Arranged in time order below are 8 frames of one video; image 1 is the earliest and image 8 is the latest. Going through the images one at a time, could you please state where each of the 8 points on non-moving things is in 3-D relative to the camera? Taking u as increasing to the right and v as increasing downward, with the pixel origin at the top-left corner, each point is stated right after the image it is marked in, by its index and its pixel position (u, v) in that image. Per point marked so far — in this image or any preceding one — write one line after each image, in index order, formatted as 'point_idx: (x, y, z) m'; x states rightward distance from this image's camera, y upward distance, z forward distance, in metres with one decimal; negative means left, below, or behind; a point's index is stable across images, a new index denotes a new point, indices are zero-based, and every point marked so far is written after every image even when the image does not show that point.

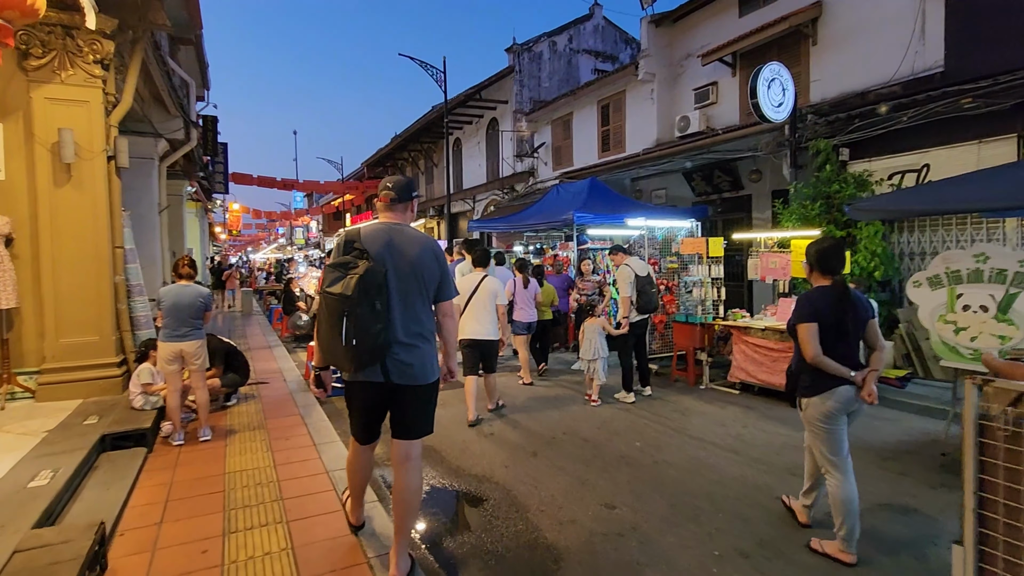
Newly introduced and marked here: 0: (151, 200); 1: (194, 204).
0: (-6.9, +1.7, +10.6) m
1: (-11.2, +2.9, +19.4) m
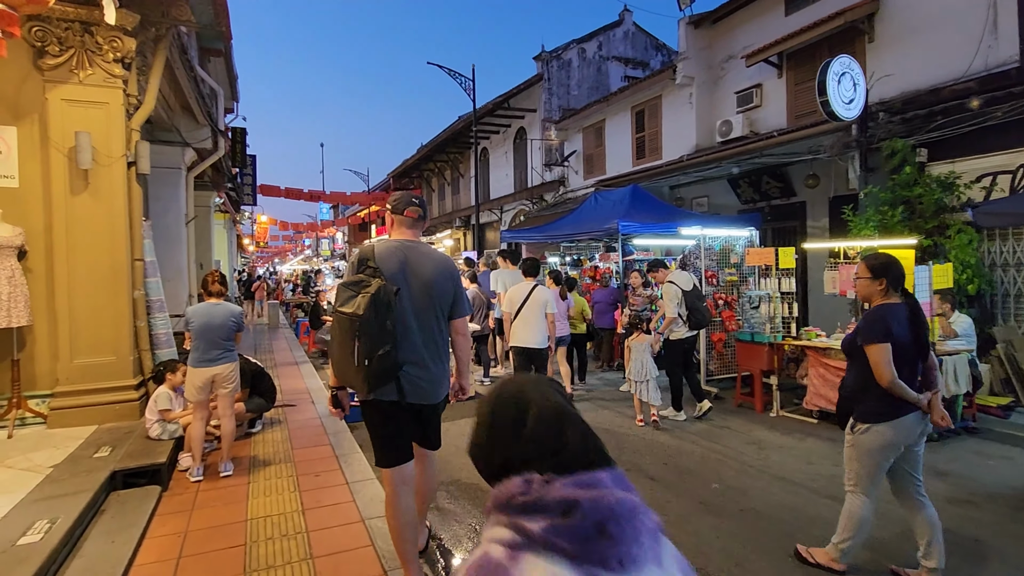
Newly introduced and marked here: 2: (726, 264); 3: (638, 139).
0: (-6.3, +1.4, +10.3) m
1: (-10.2, +2.5, +19.3) m
2: (+2.8, +0.3, +7.2) m
3: (+3.9, +4.6, +16.9) m
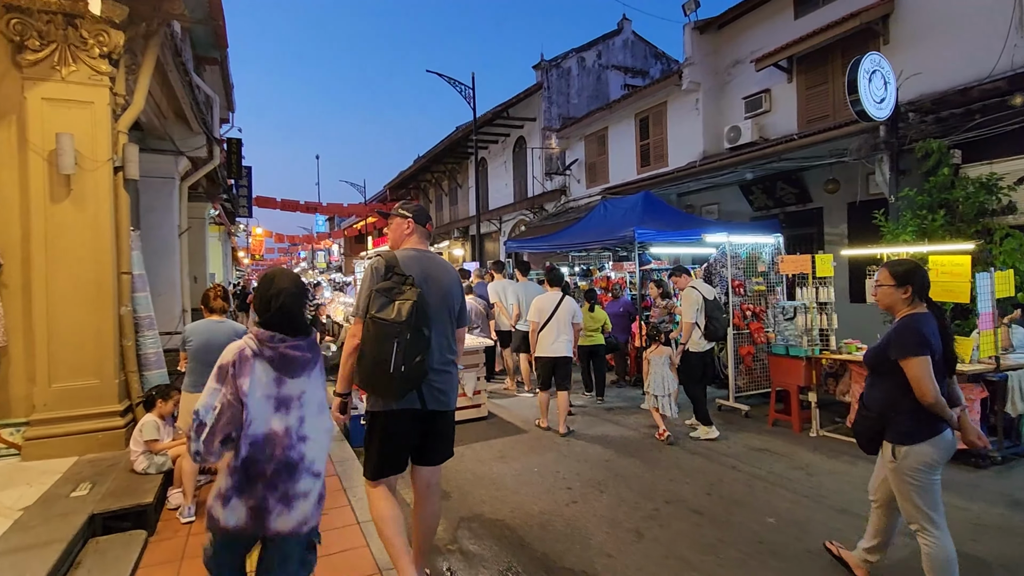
0: (-6.1, +1.2, +9.9) m
1: (-10.1, +2.0, +18.8) m
2: (+3.0, +0.2, +6.8) m
3: (+4.0, +4.3, +16.6) m
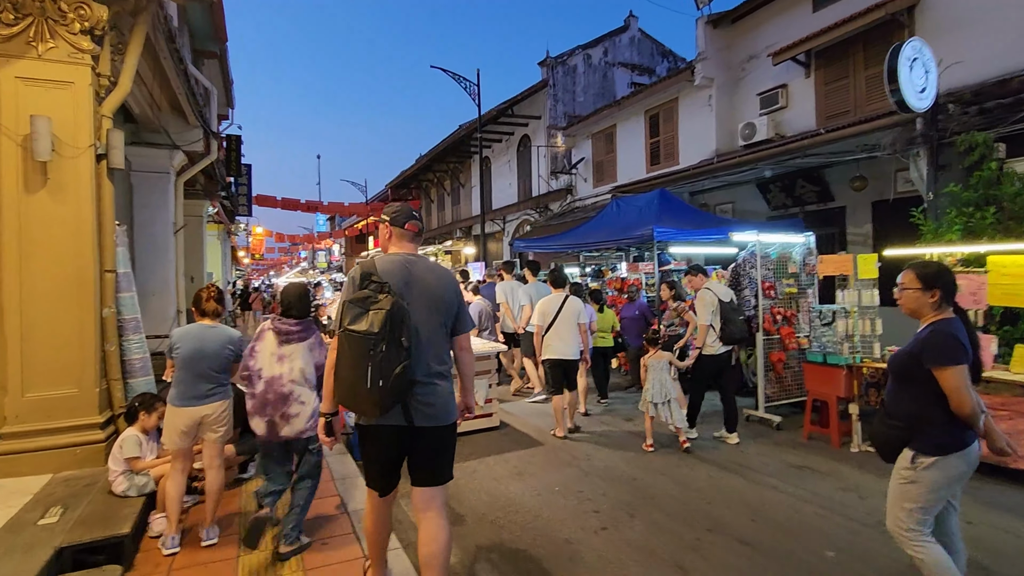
0: (-5.9, +1.2, +9.4) m
1: (-9.9, +2.0, +18.4) m
2: (+3.1, +0.2, +6.4) m
3: (+4.1, +4.2, +16.2) m
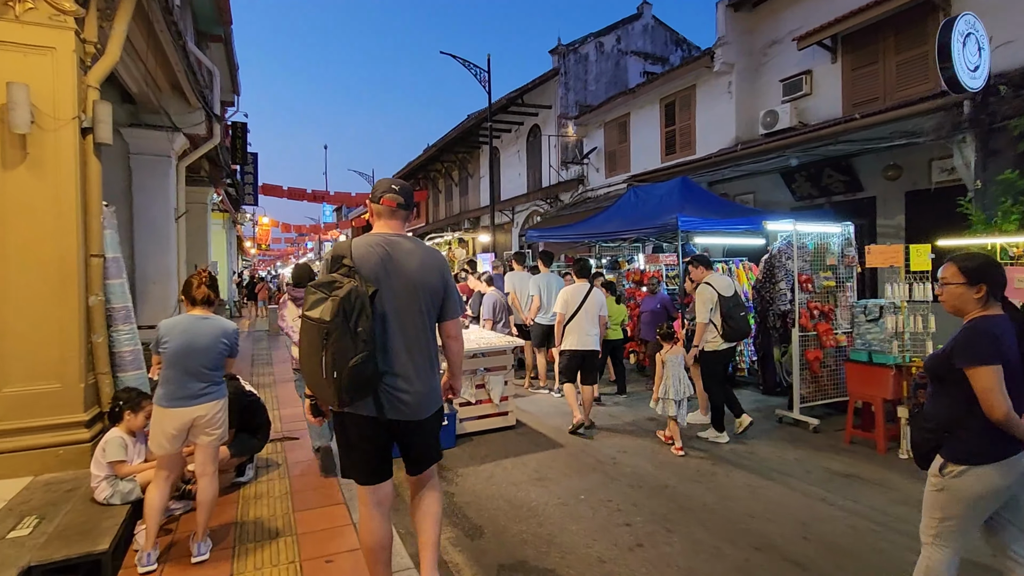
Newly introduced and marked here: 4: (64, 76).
0: (-5.7, +1.4, +9.1) m
1: (-9.6, +2.4, +18.1) m
2: (+3.3, +0.2, +5.9) m
3: (+4.5, +4.4, +15.7) m
4: (-3.1, +1.5, +3.9) m
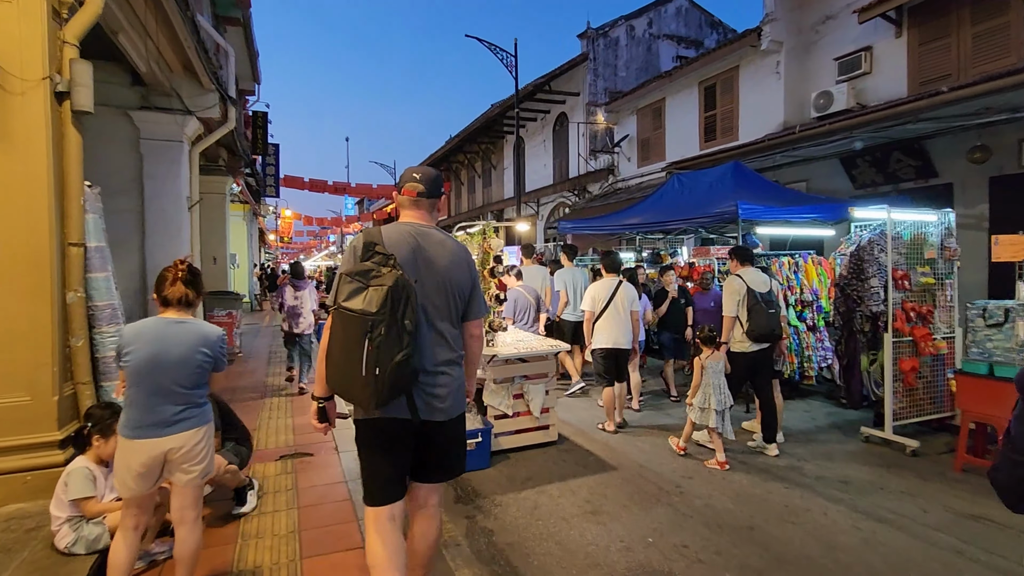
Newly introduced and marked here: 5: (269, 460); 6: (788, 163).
0: (-5.2, +1.5, +8.5) m
1: (-8.7, +2.6, +17.7) m
2: (+3.7, +0.3, +5.1) m
3: (+5.2, +4.5, +14.8) m
4: (-2.8, +1.5, +3.2) m
5: (-2.0, -1.4, +4.5) m
6: (+5.4, +2.4, +10.8) m
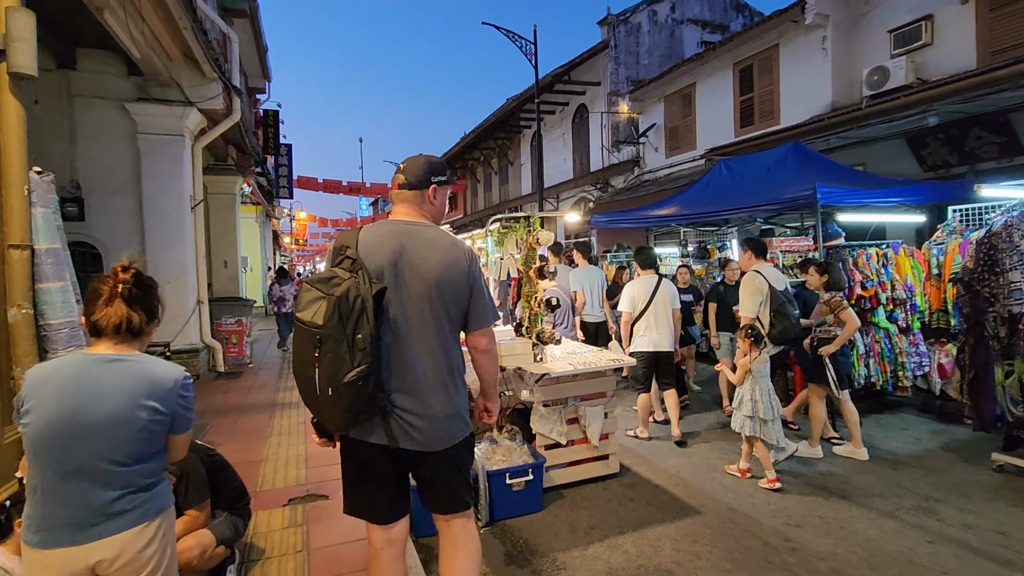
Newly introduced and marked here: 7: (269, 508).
0: (-4.7, +1.4, +7.8) m
1: (-8.0, +2.5, +17.0) m
2: (+4.1, +0.3, +4.1) m
3: (+5.8, +4.6, +13.8) m
4: (-2.5, +1.4, +2.4) m
5: (-1.6, -1.5, +3.7) m
6: (+5.9, +2.5, +9.8) m
7: (-1.6, -1.5, +3.7) m
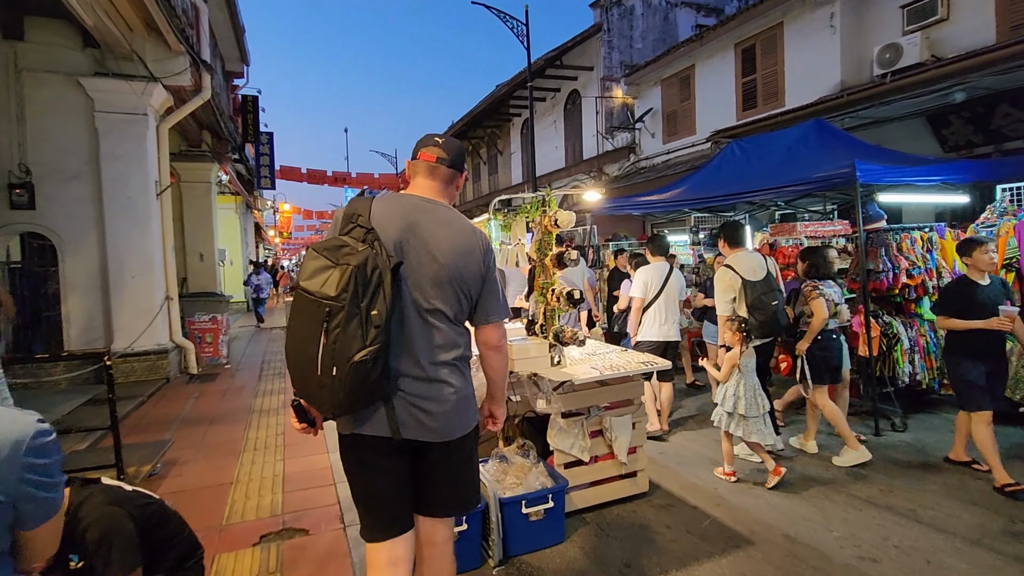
0: (-4.8, +1.4, +7.1) m
1: (-8.3, +2.6, +16.2) m
2: (+4.2, +0.4, +3.6) m
3: (+5.6, +4.9, +13.2) m
4: (-2.4, +1.5, +1.8) m
5: (-1.5, -1.4, +3.1) m
6: (+5.8, +2.7, +9.3) m
7: (-1.5, -1.4, +3.0) m
